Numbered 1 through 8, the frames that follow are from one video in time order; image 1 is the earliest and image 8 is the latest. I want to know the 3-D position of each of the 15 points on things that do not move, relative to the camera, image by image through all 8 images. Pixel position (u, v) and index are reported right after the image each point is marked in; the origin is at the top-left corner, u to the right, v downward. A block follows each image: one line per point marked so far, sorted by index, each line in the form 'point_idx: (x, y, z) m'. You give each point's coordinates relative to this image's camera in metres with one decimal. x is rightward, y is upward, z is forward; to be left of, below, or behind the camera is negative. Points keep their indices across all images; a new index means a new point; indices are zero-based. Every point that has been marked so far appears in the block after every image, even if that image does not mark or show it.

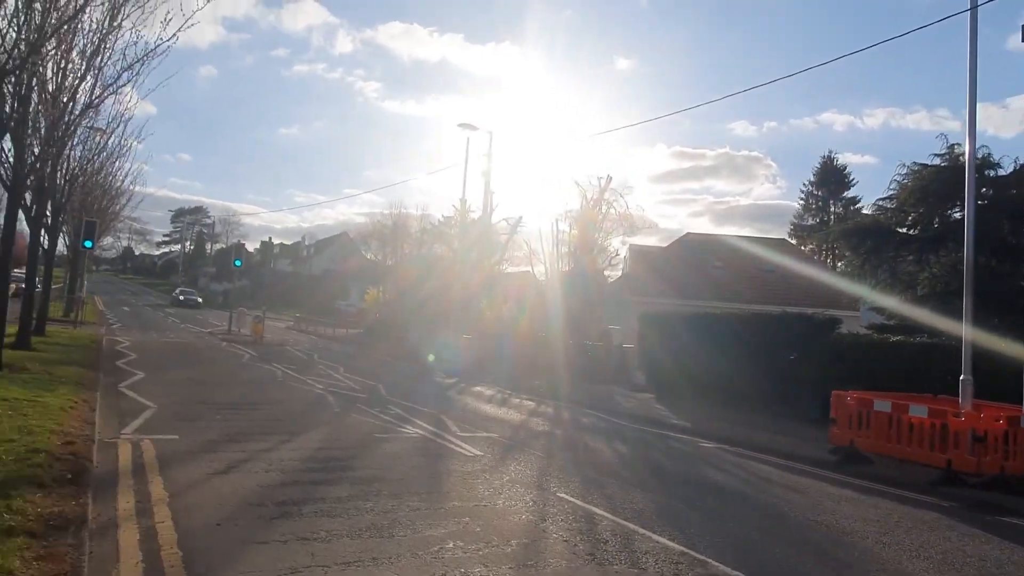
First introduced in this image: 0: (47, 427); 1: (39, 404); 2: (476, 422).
0: (-5.6, -1.7, +8.9) m
1: (-6.5, -1.6, +10.2) m
2: (-0.7, -2.7, +14.9) m
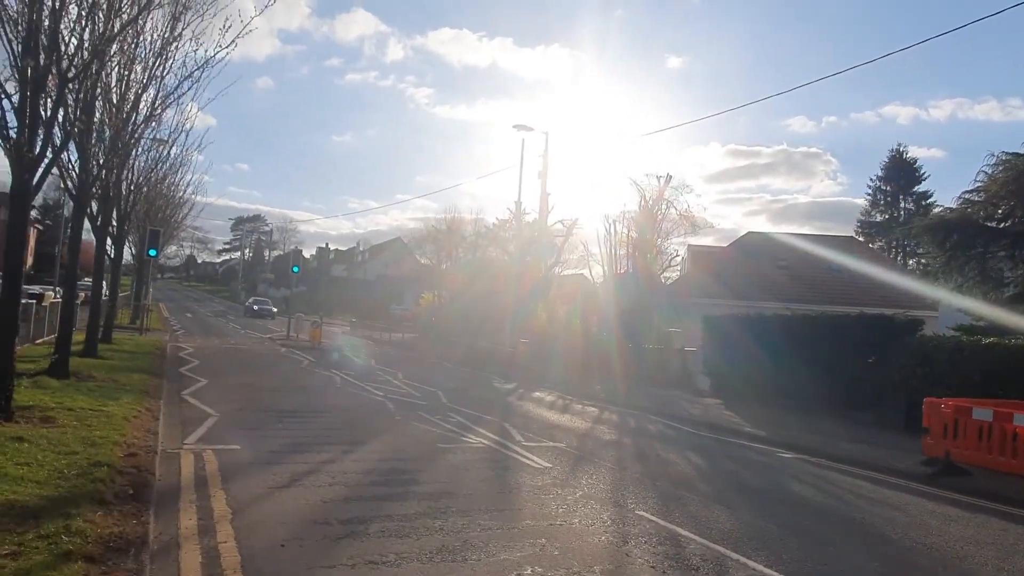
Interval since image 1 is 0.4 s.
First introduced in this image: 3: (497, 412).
0: (-4.7, -1.8, +8.7) m
1: (-5.6, -1.7, +10.1) m
2: (+0.6, -2.7, +14.3) m
3: (-0.3, -2.8, +16.8) m
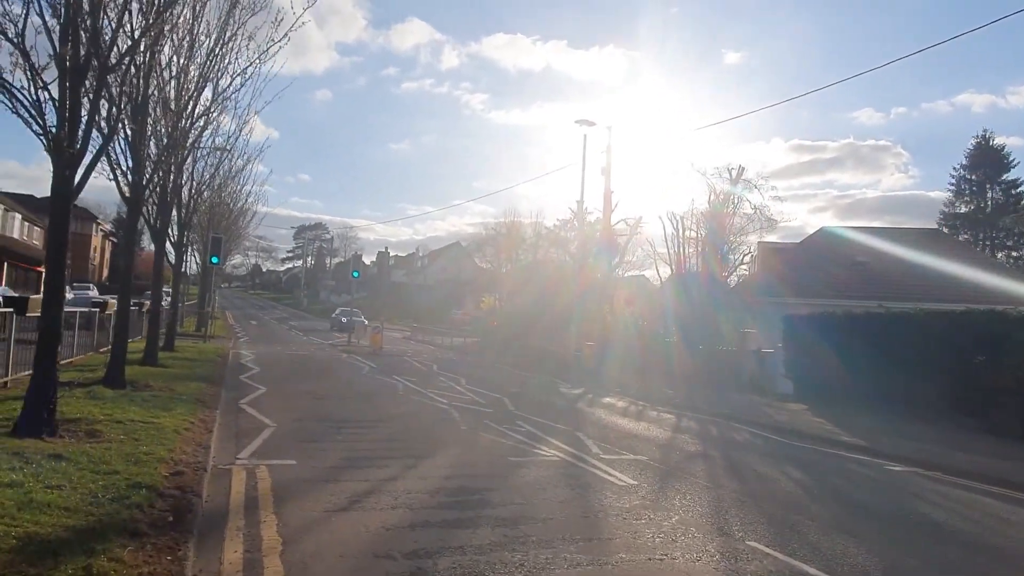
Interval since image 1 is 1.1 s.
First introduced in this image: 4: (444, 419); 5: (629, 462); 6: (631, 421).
0: (-3.8, -1.8, +8.0) m
1: (-4.6, -1.8, +9.5) m
2: (+1.9, -2.7, +13.2) m
3: (+1.2, -2.8, +15.7) m
4: (-1.3, -2.5, +14.0) m
5: (+1.7, -2.5, +10.9) m
6: (+2.6, -2.9, +16.4) m
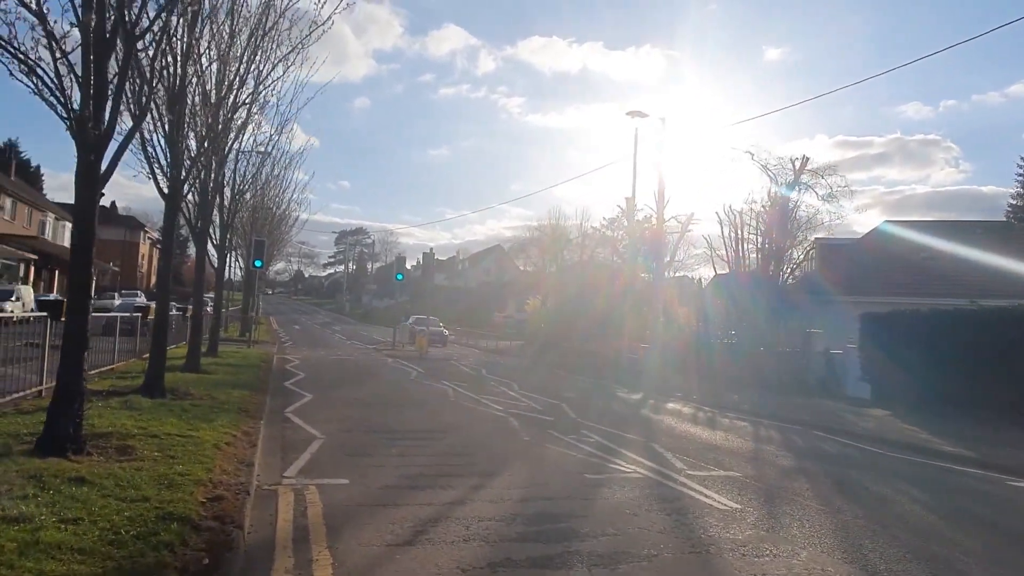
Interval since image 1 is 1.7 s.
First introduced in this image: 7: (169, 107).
0: (-3.0, -1.8, +7.0) m
1: (-3.7, -1.7, +8.5) m
2: (+3.0, -2.6, +11.9) m
3: (+2.4, -2.7, +14.4) m
4: (-0.1, -2.4, +12.9) m
5: (+2.7, -2.5, +9.6) m
6: (+3.9, -2.8, +15.0) m
7: (-5.9, +3.2, +12.8) m
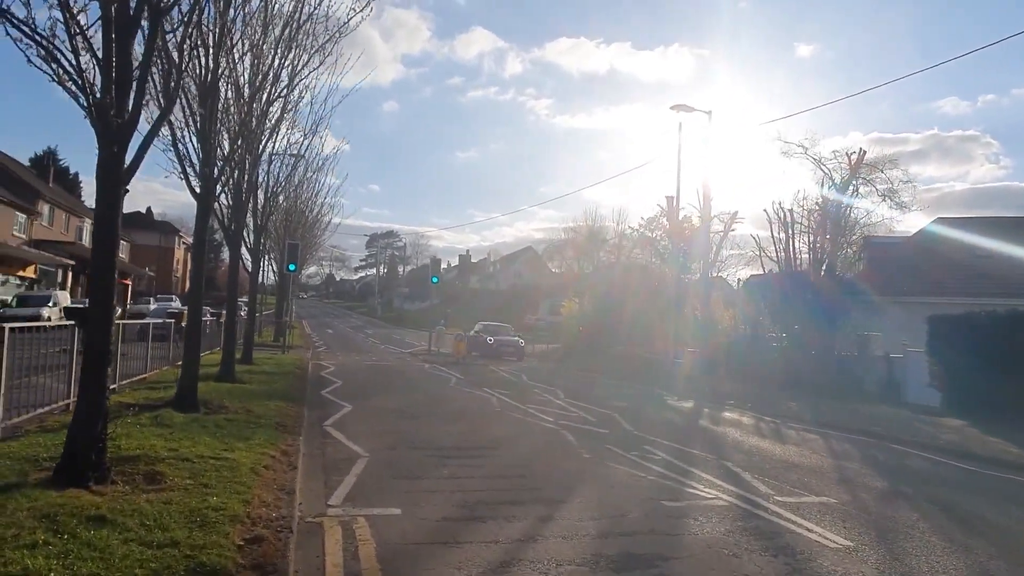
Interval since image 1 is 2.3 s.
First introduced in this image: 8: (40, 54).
0: (-2.3, -1.8, +6.1) m
1: (-2.9, -1.8, +7.7) m
2: (+3.8, -2.6, +10.8) m
3: (+3.4, -2.7, +13.3) m
4: (+0.8, -2.5, +11.9) m
5: (+3.4, -2.5, +8.5) m
6: (+4.9, -2.9, +13.8) m
7: (-5.0, +3.1, +12.1) m
8: (-4.6, +2.3, +7.3) m
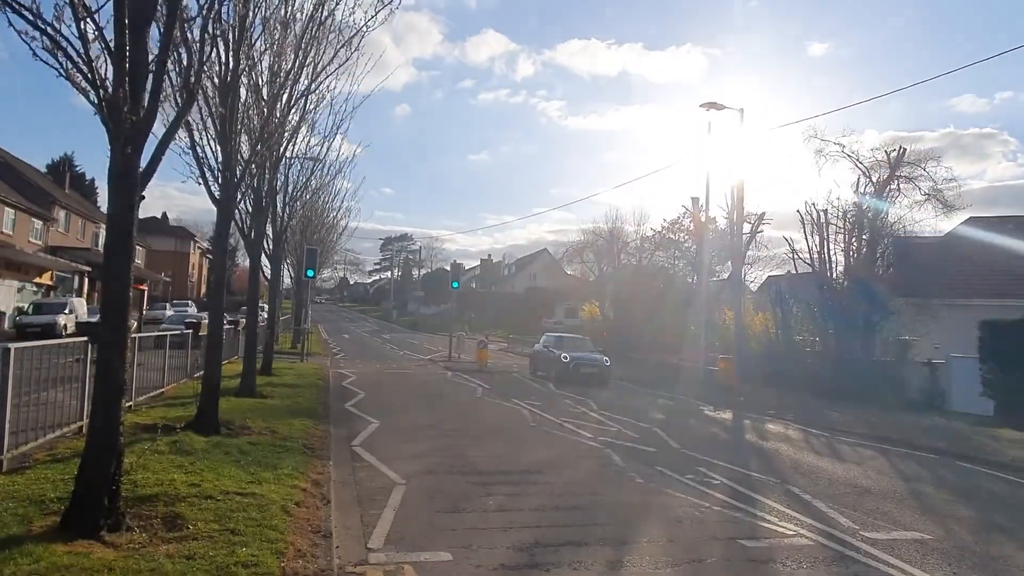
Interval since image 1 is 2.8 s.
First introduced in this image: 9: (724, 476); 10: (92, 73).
0: (-1.8, -2.0, +5.3) m
1: (-2.4, -2.0, +6.8) m
2: (+4.5, -2.8, +9.8) m
3: (+4.0, -2.9, +12.4) m
4: (+1.4, -2.6, +11.0) m
5: (+4.0, -2.6, +7.5) m
6: (+5.6, -3.0, +12.9) m
7: (-4.4, +2.9, +11.3) m
8: (-4.1, +2.1, +6.5) m
9: (+3.0, -2.7, +10.7) m
10: (-3.5, +1.8, +6.1) m
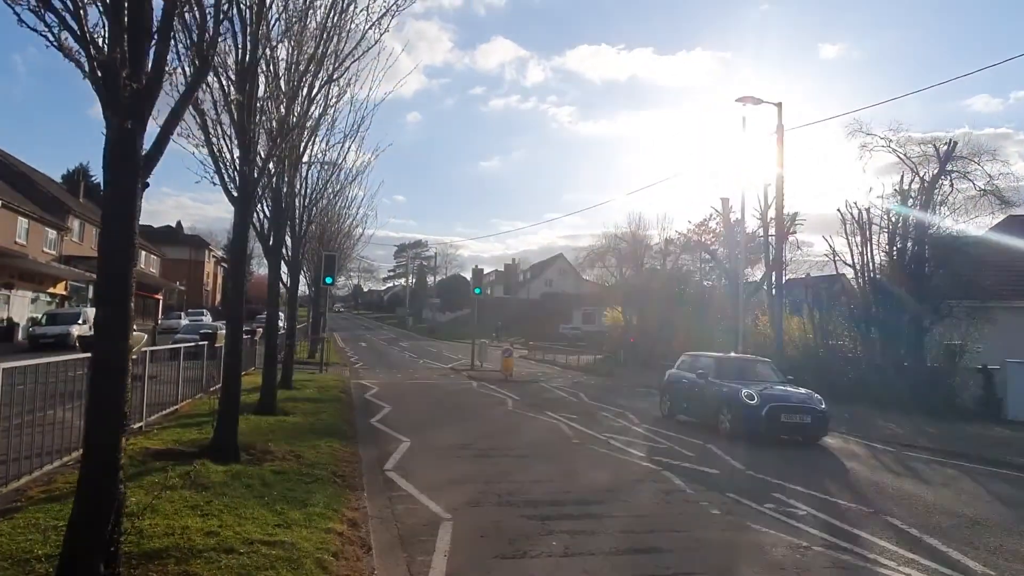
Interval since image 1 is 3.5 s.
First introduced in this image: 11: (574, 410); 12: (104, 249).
0: (-1.2, -2.0, +4.1) m
1: (-1.7, -2.0, +5.7) m
2: (+5.2, -2.8, +8.5) m
3: (+4.8, -2.9, +11.1) m
4: (+2.1, -2.7, +9.8) m
5: (+4.7, -2.6, +6.2) m
6: (+6.3, -3.0, +11.6) m
7: (-3.7, +2.8, +10.2) m
8: (-3.5, +2.0, +5.4) m
9: (+3.7, -2.7, +9.4) m
10: (-2.9, +1.7, +5.0) m
11: (+1.6, -3.2, +19.5) m
12: (-2.6, +0.3, +4.8) m
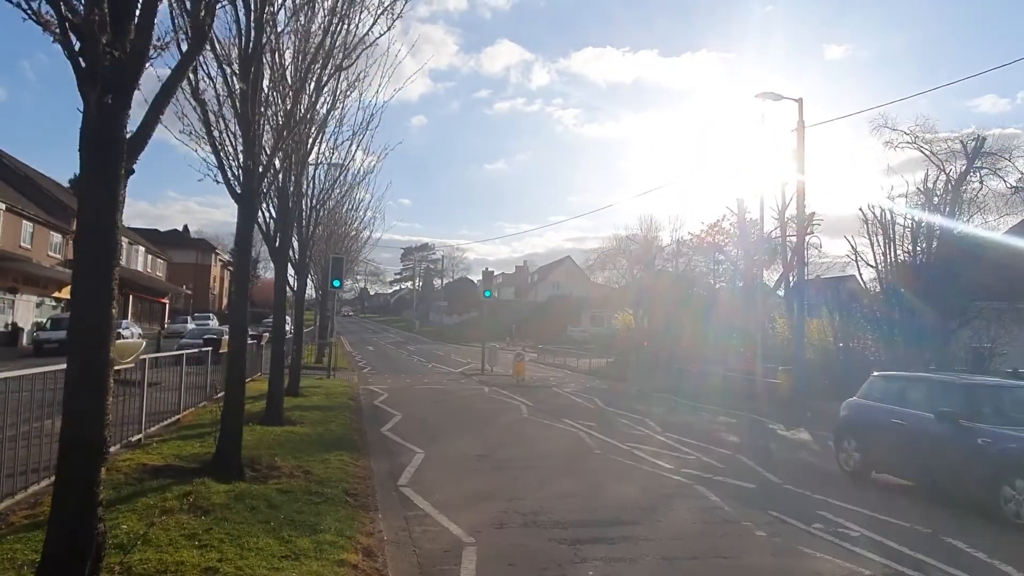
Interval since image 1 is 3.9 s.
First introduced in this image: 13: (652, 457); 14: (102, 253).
0: (-0.9, -2.0, +3.4) m
1: (-1.5, -2.0, +5.0) m
2: (+5.4, -2.8, +7.8) m
3: (+5.1, -2.9, +10.3) m
4: (+2.4, -2.7, +9.0) m
5: (+4.9, -2.6, +5.5) m
6: (+6.6, -3.0, +10.8) m
7: (-3.5, +2.7, +9.5) m
8: (-3.2, +2.0, +4.7) m
9: (+4.0, -2.7, +8.7) m
10: (-2.6, +1.7, +4.3) m
11: (+2.0, -3.3, +18.8) m
12: (-2.4, +0.2, +4.1) m
13: (+2.4, -2.9, +12.9) m
14: (-2.3, +0.2, +4.1) m
